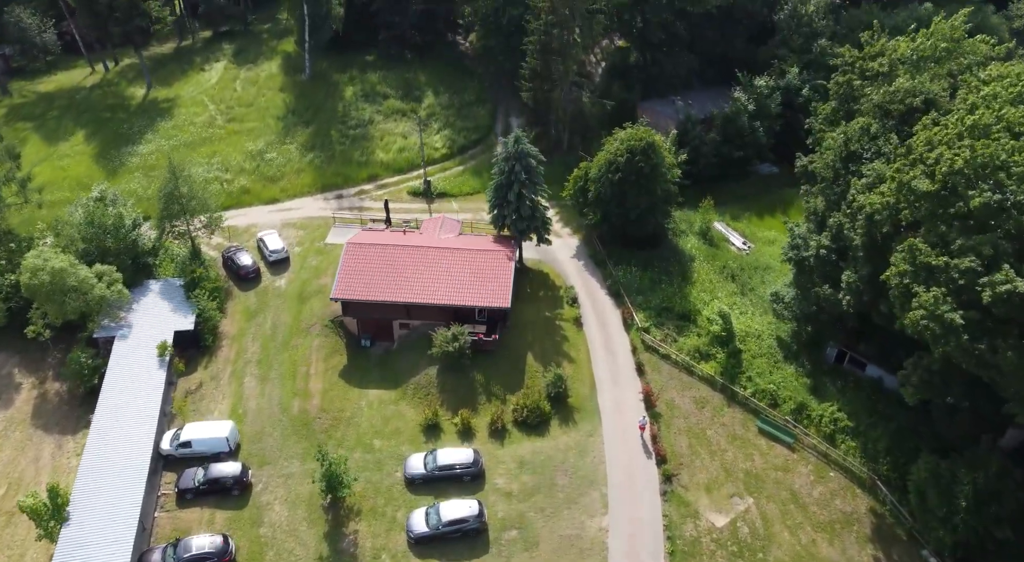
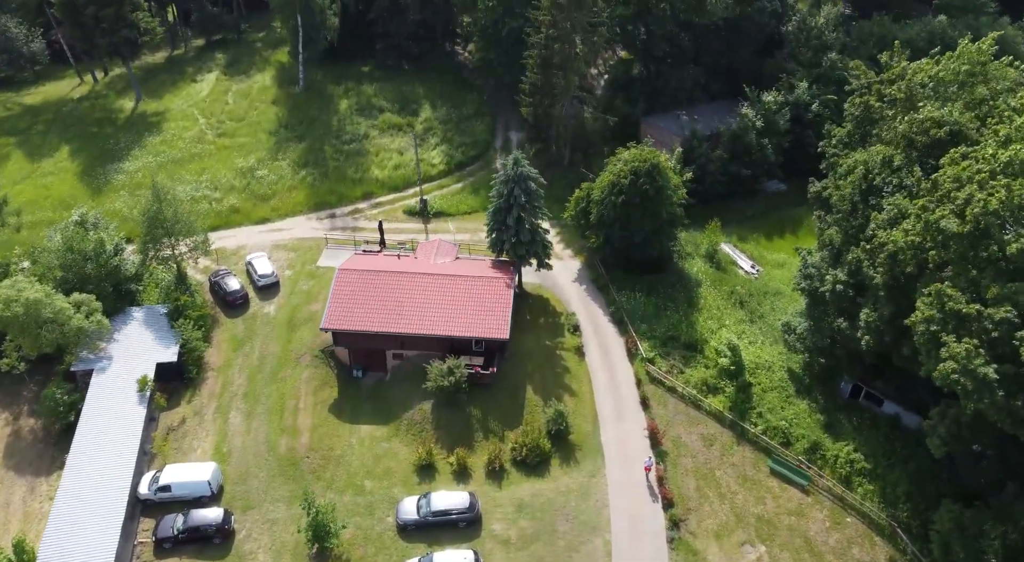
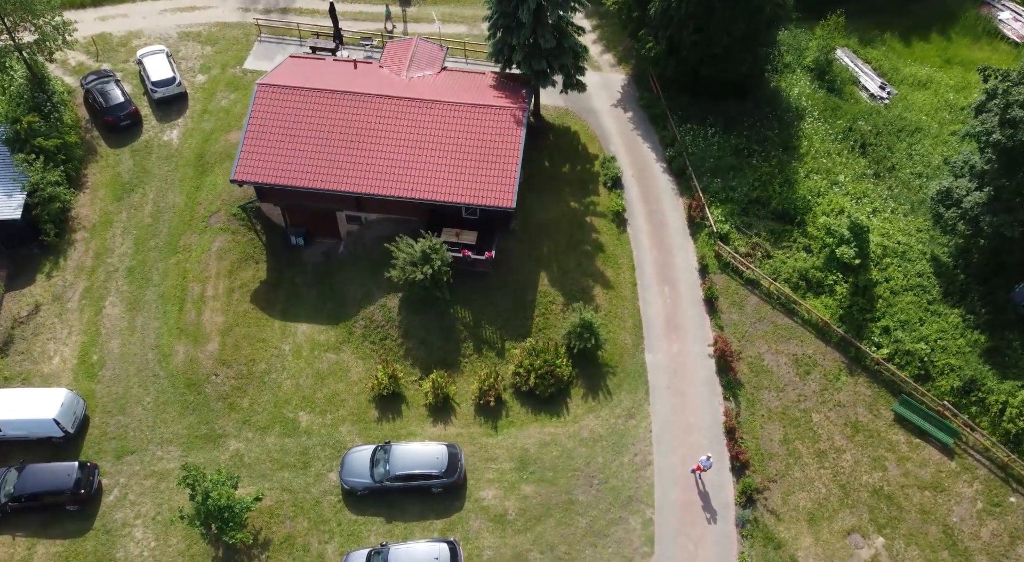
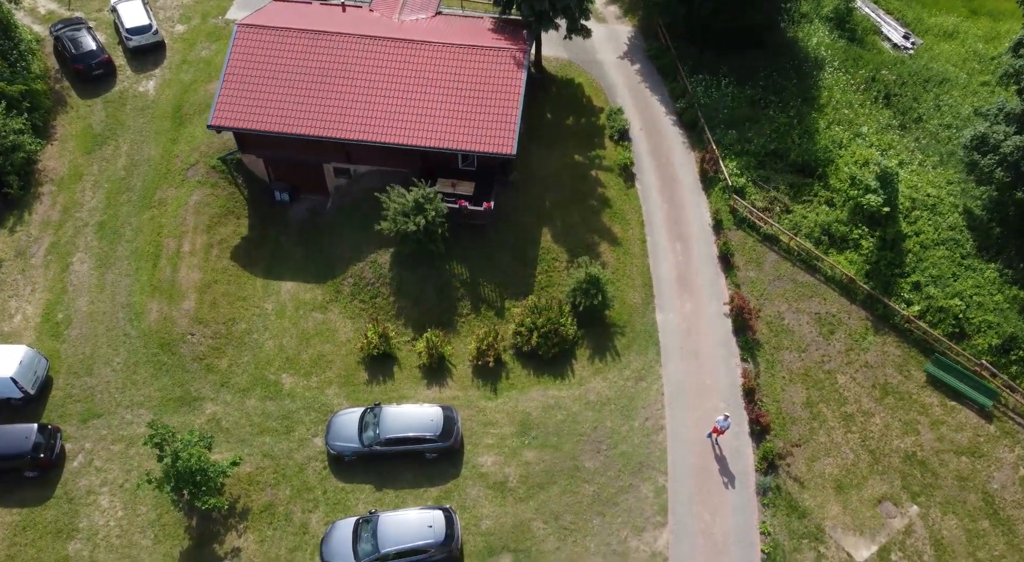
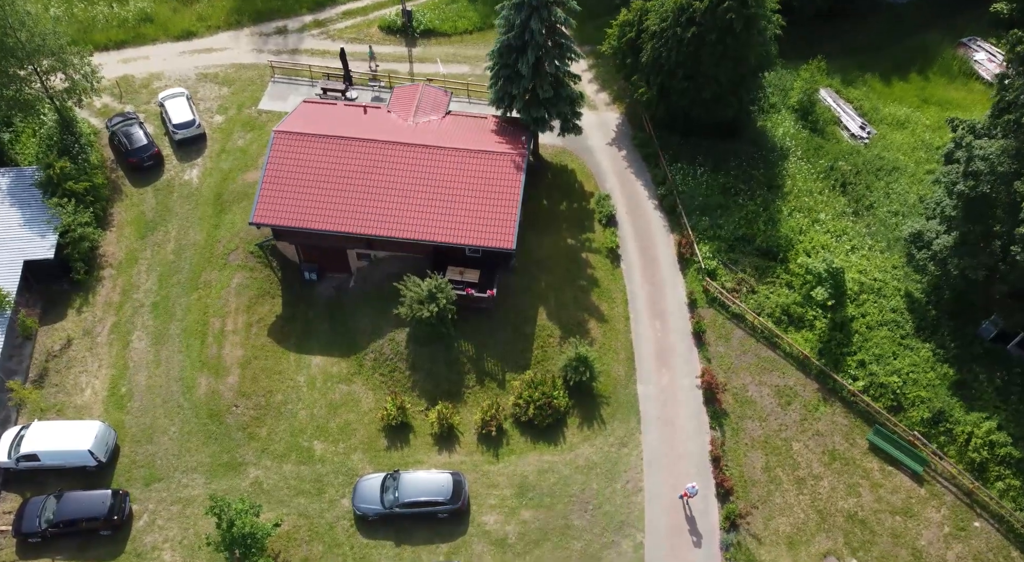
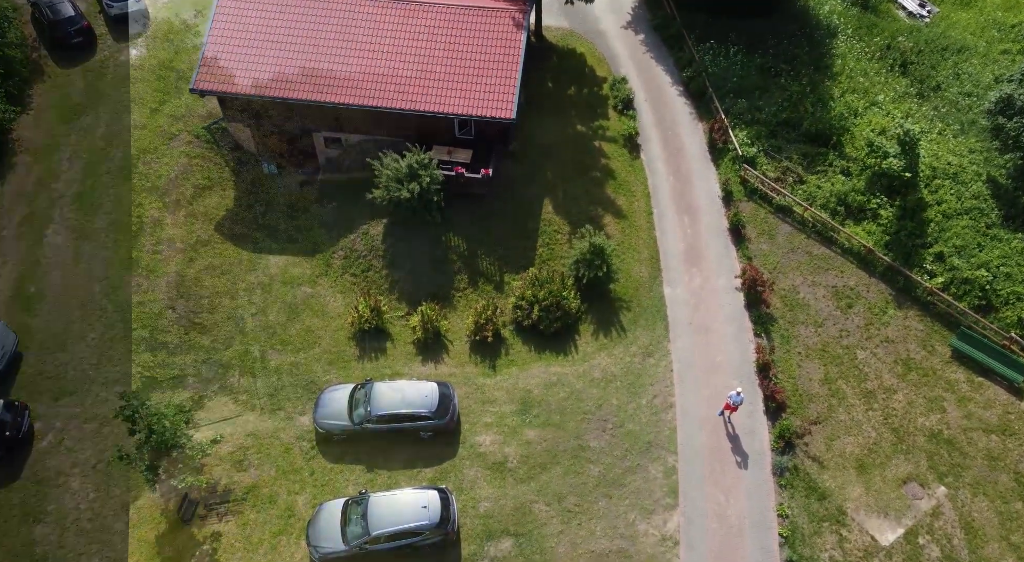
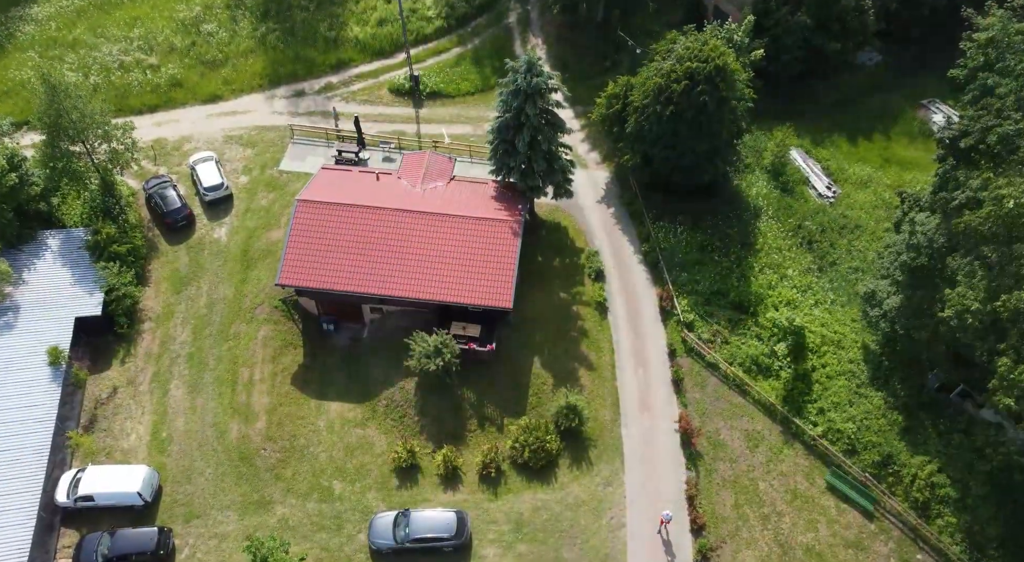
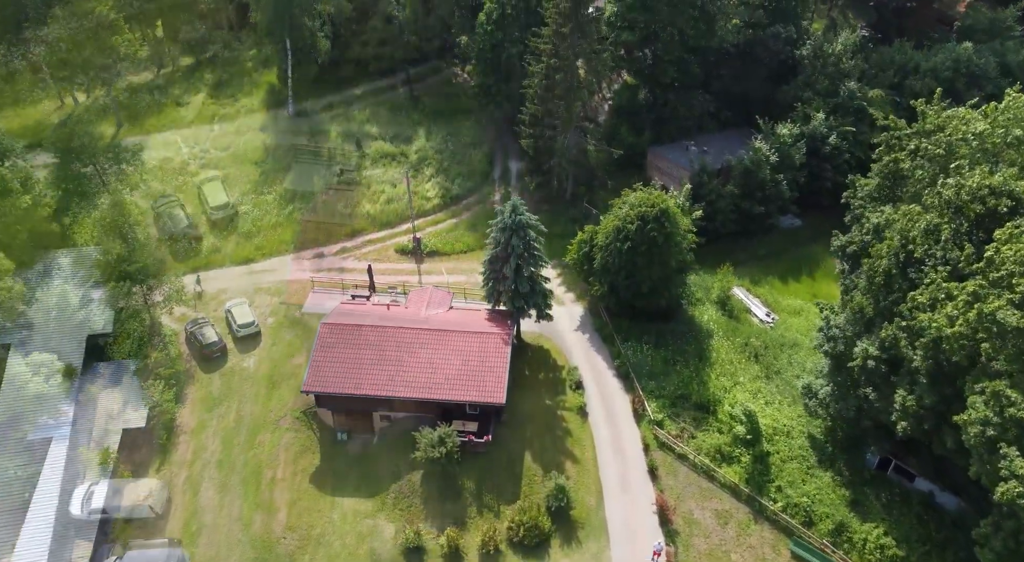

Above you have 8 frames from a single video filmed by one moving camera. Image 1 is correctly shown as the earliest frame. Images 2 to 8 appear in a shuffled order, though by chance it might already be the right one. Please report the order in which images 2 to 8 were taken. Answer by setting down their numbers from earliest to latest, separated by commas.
2, 8, 7, 5, 3, 4, 6
